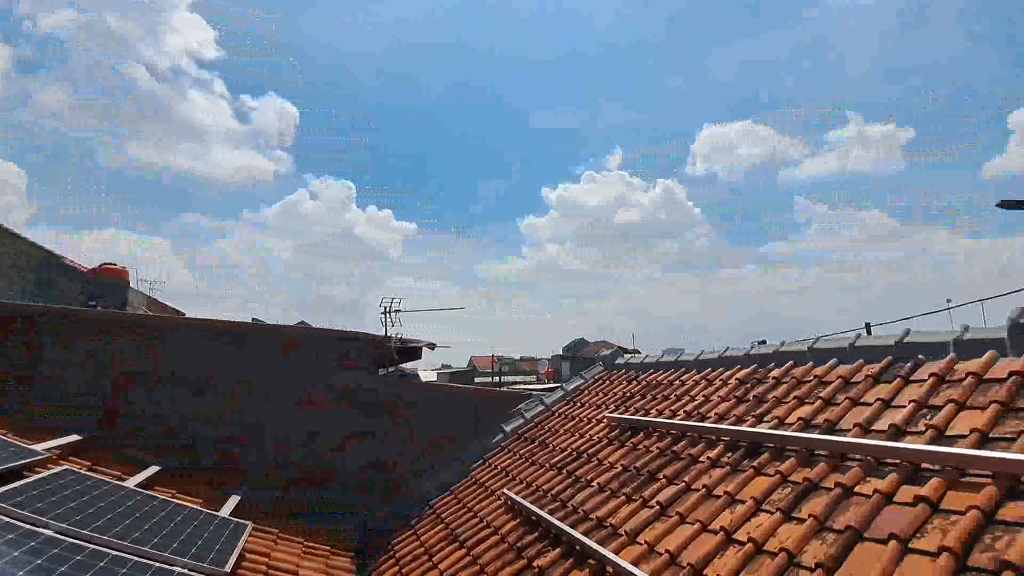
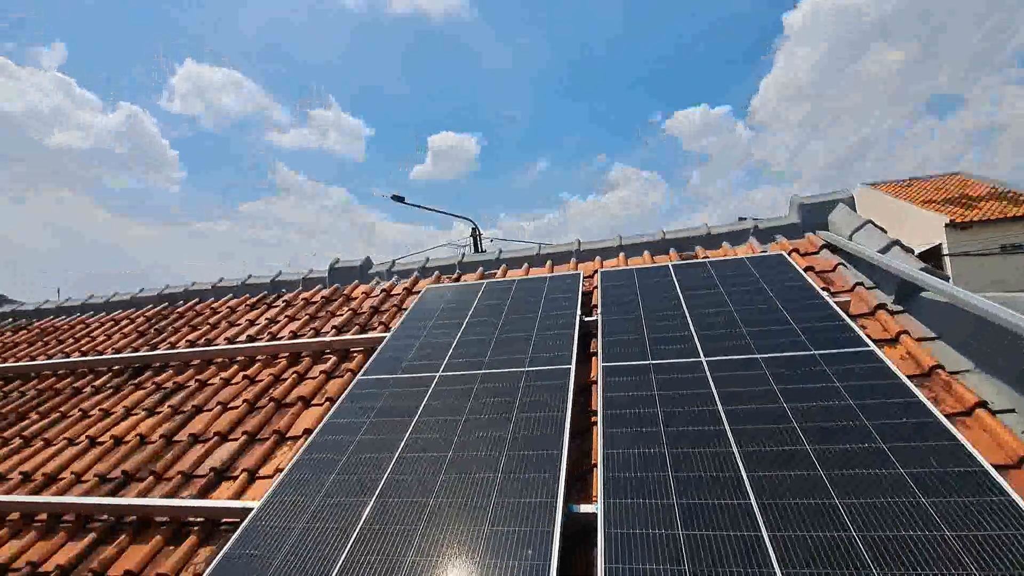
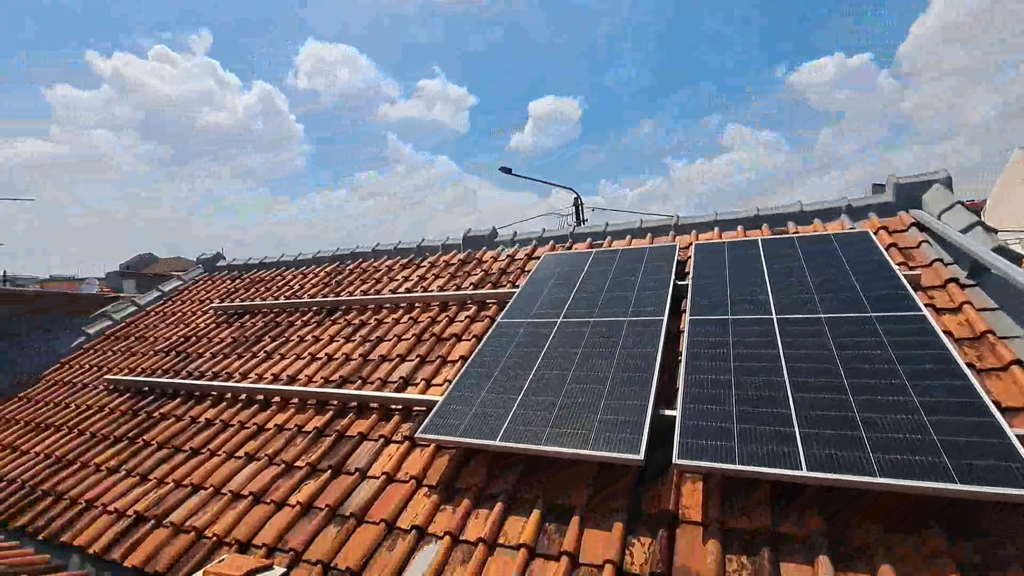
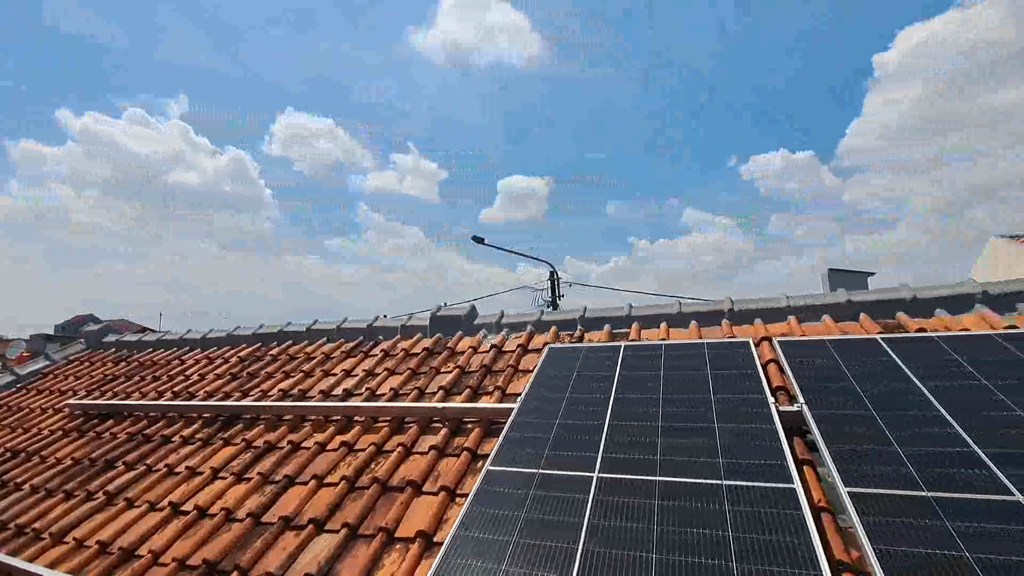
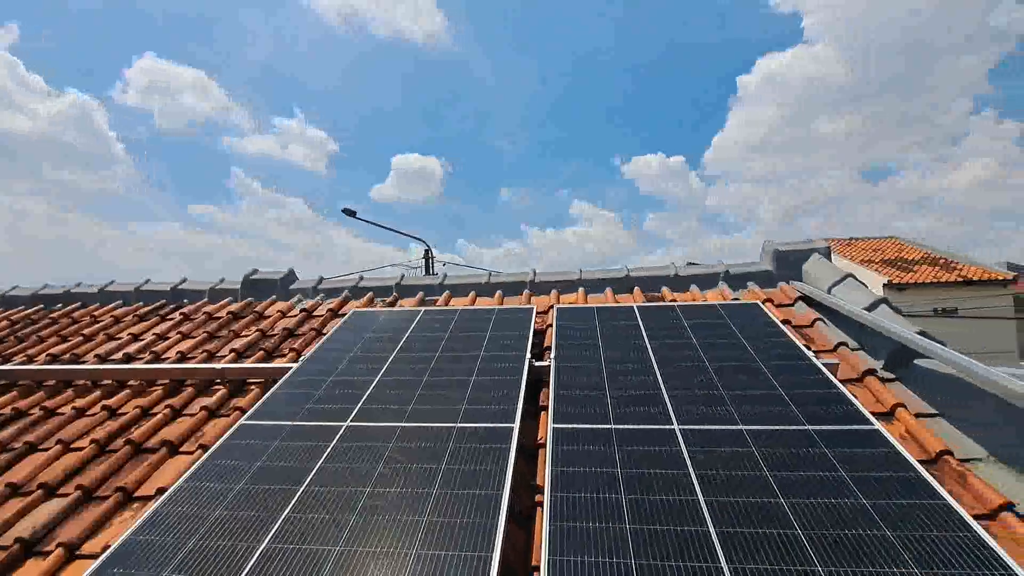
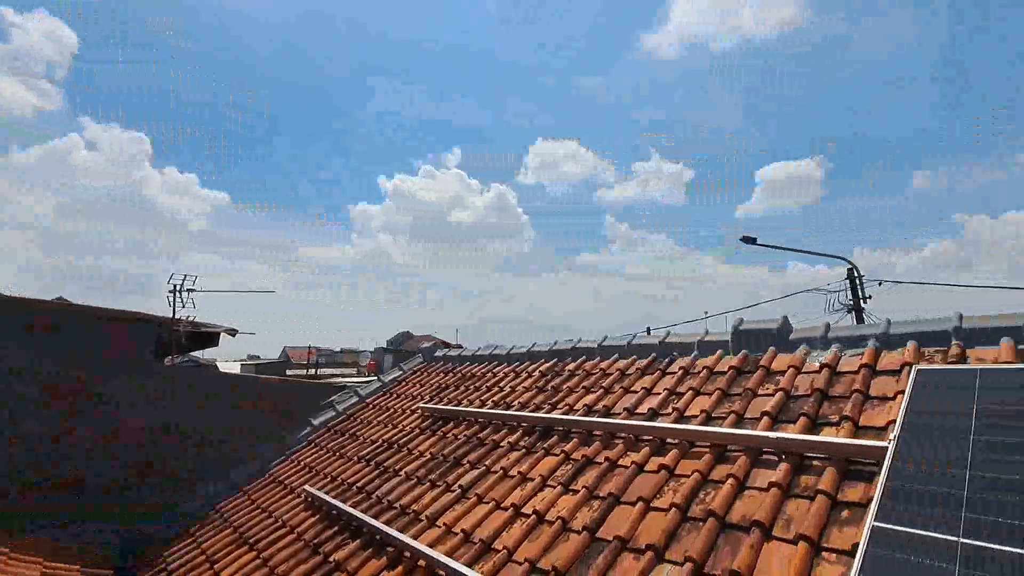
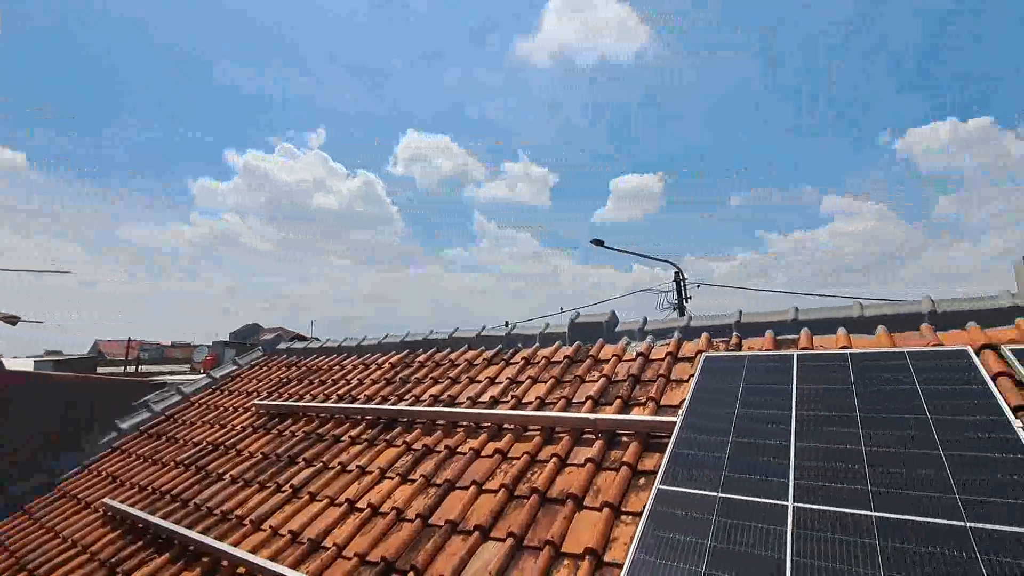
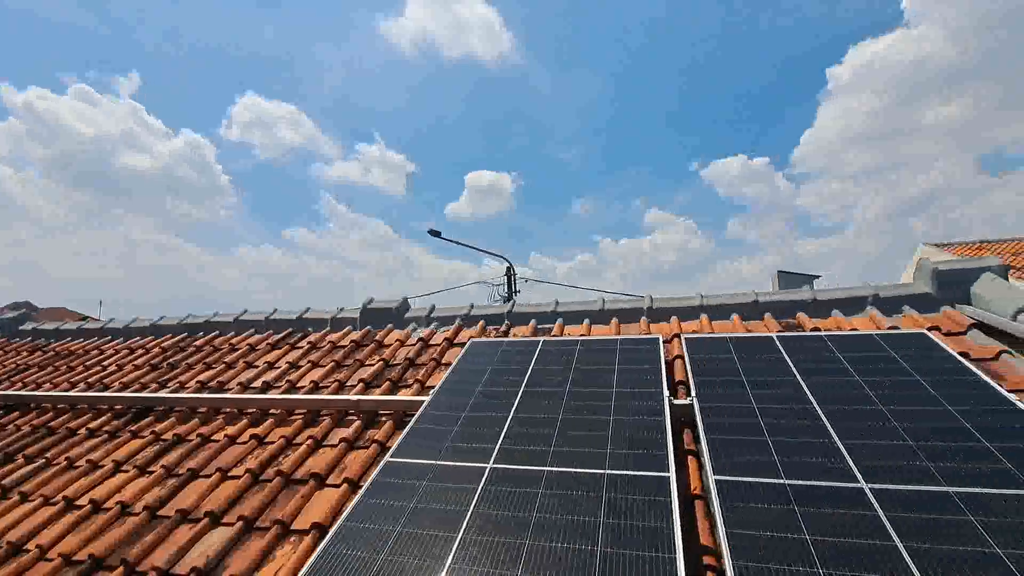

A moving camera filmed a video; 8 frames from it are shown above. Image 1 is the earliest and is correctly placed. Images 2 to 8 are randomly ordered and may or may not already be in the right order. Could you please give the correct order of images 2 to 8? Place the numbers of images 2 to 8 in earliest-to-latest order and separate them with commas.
6, 7, 4, 8, 5, 2, 3
